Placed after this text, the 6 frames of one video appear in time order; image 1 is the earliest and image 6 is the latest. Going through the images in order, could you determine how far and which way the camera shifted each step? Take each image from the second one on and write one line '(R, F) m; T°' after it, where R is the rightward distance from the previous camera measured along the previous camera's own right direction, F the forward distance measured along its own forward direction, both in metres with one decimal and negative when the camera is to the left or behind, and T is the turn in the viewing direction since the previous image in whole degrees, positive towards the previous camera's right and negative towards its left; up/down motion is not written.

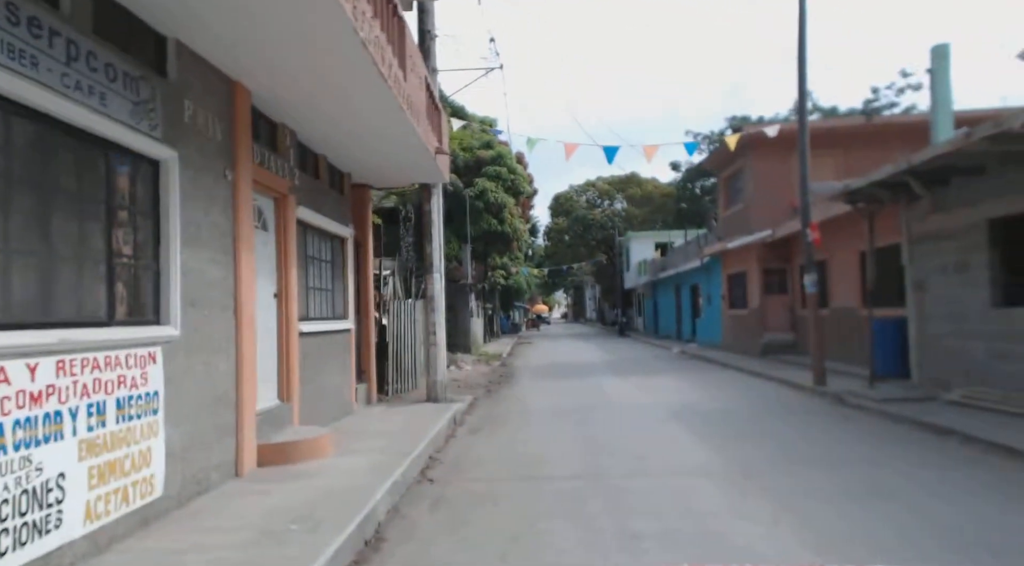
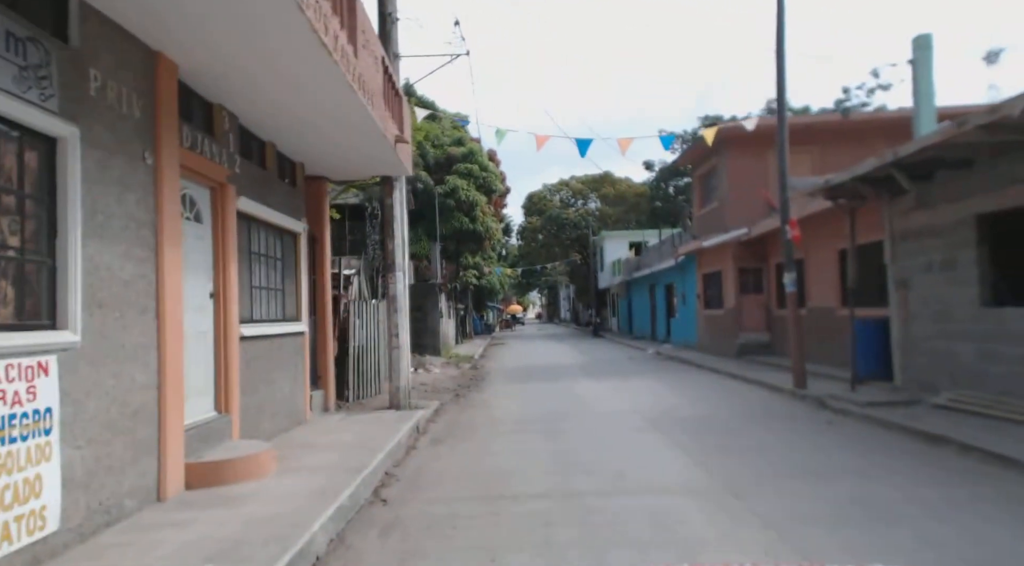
(+0.1, +0.8) m; +2°
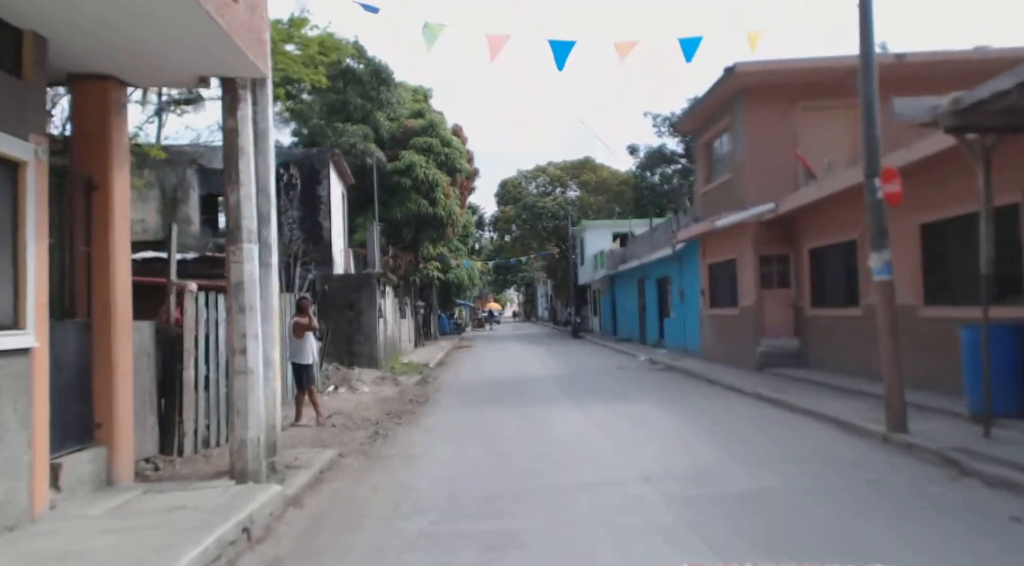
(+0.5, +5.3) m; +2°
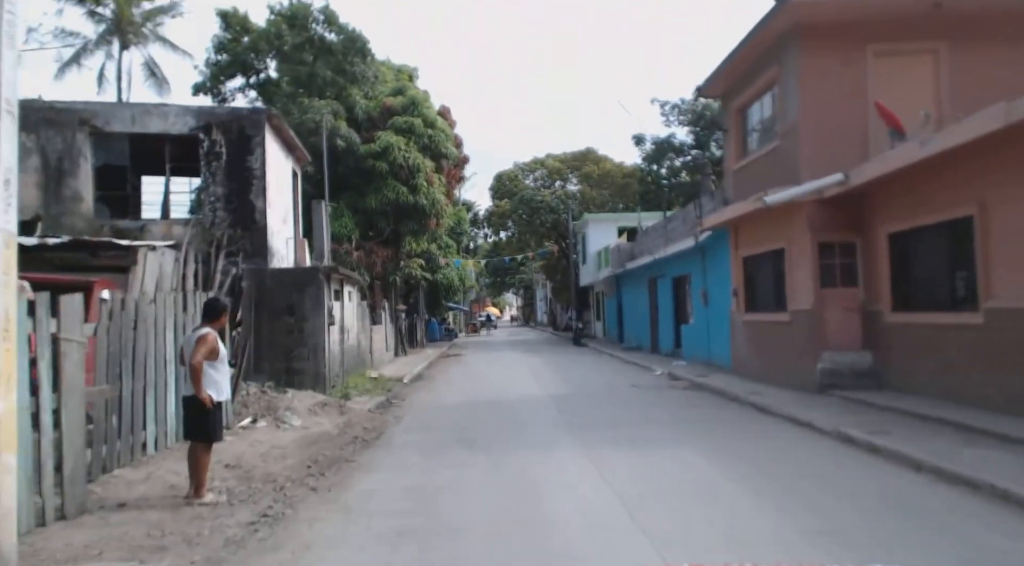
(+0.3, +4.0) m; 0°
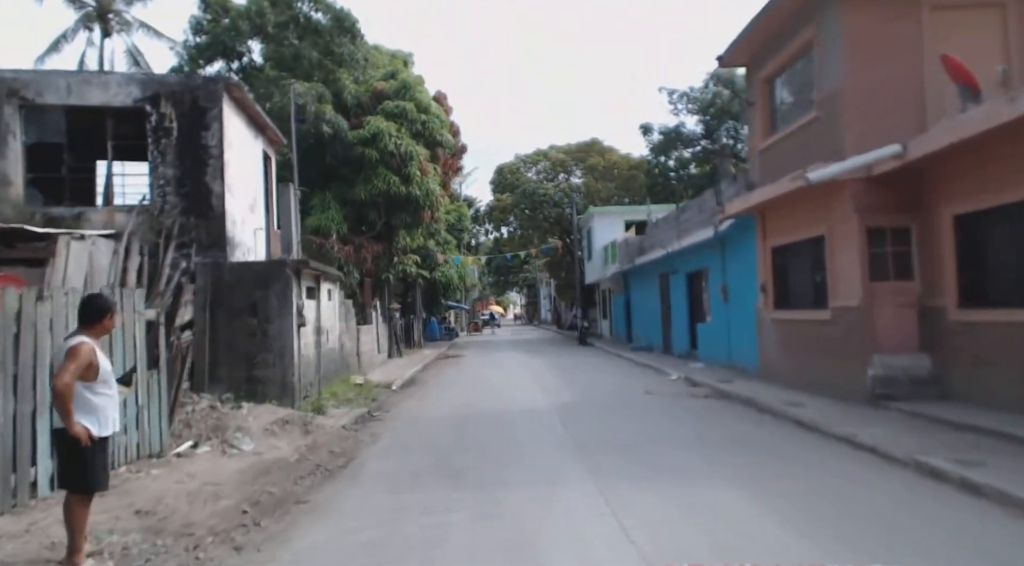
(+0.1, +1.9) m; 0°
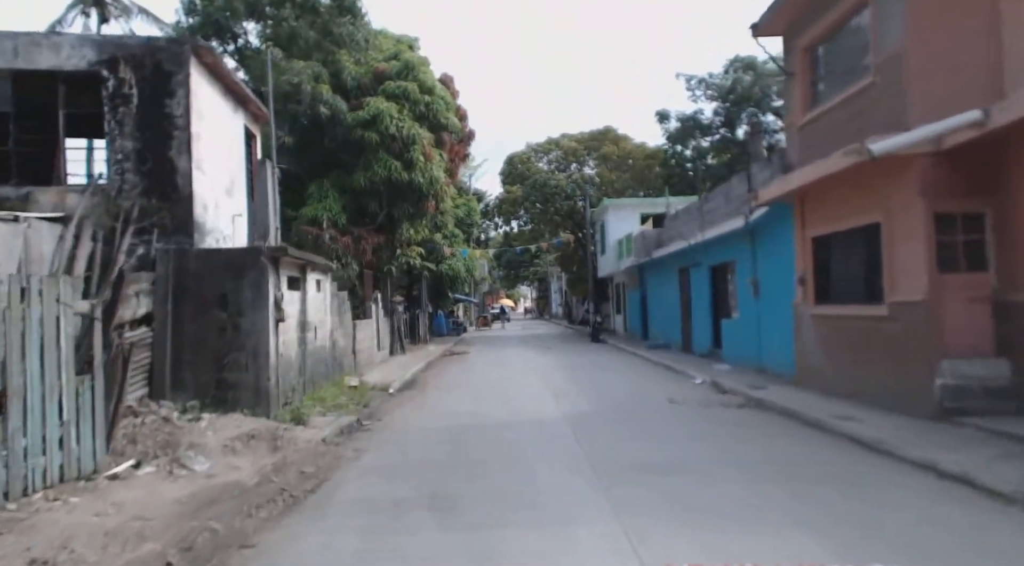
(+0.1, +1.6) m; -1°
